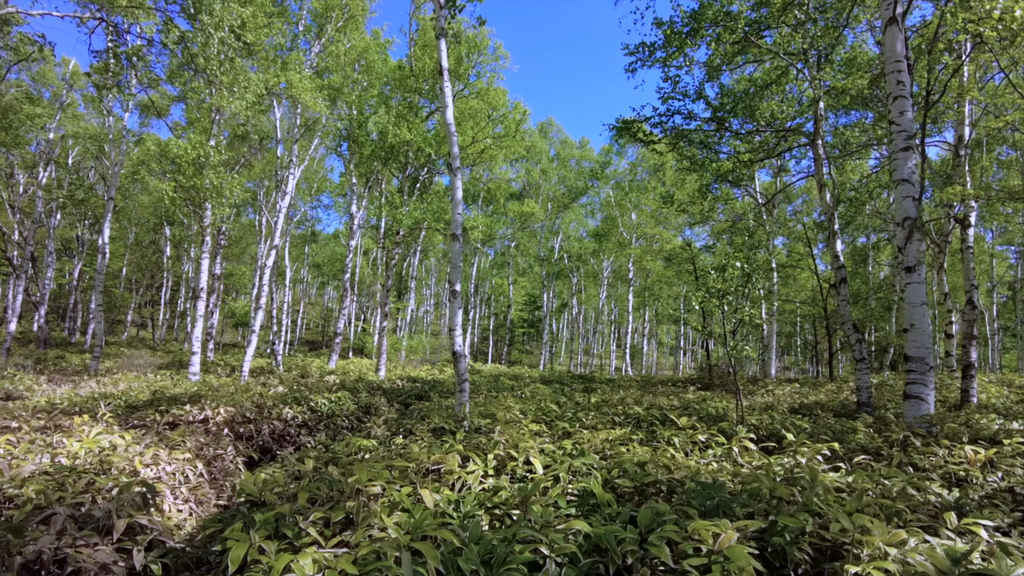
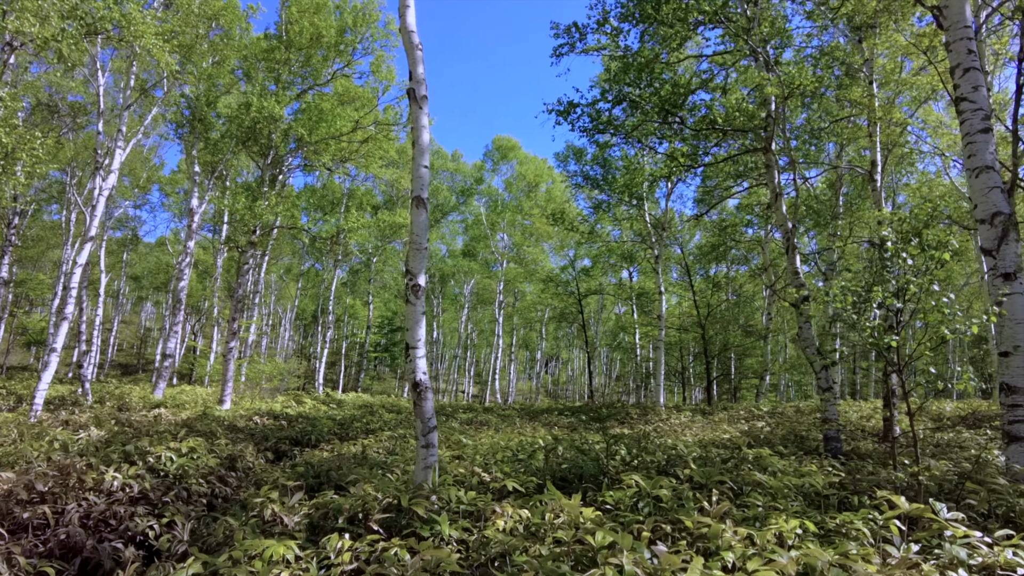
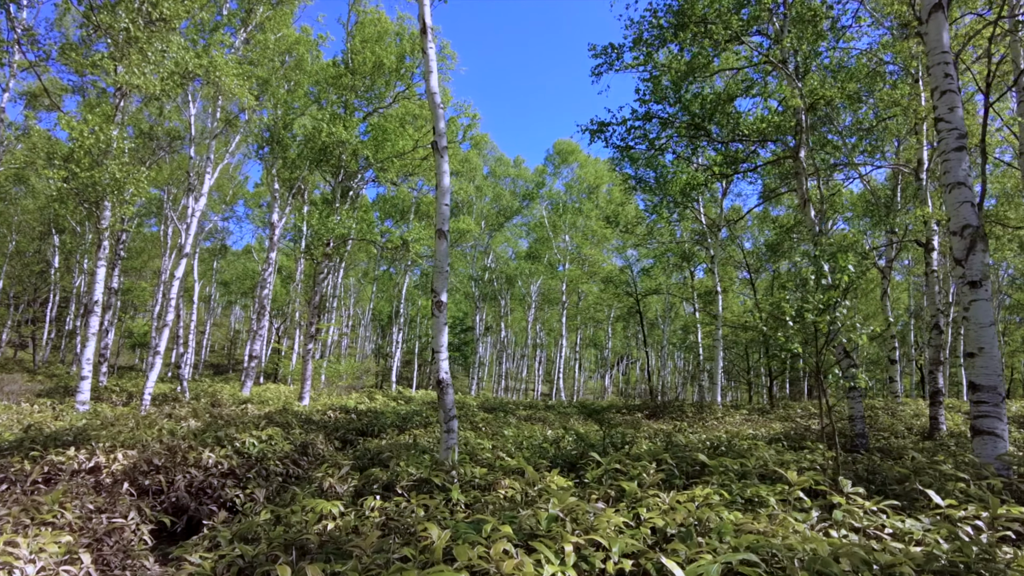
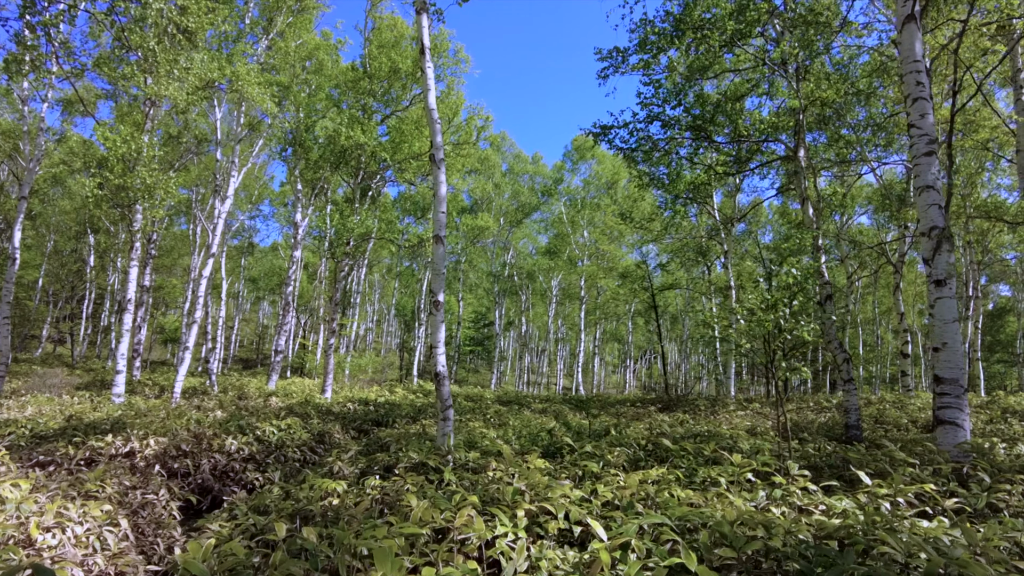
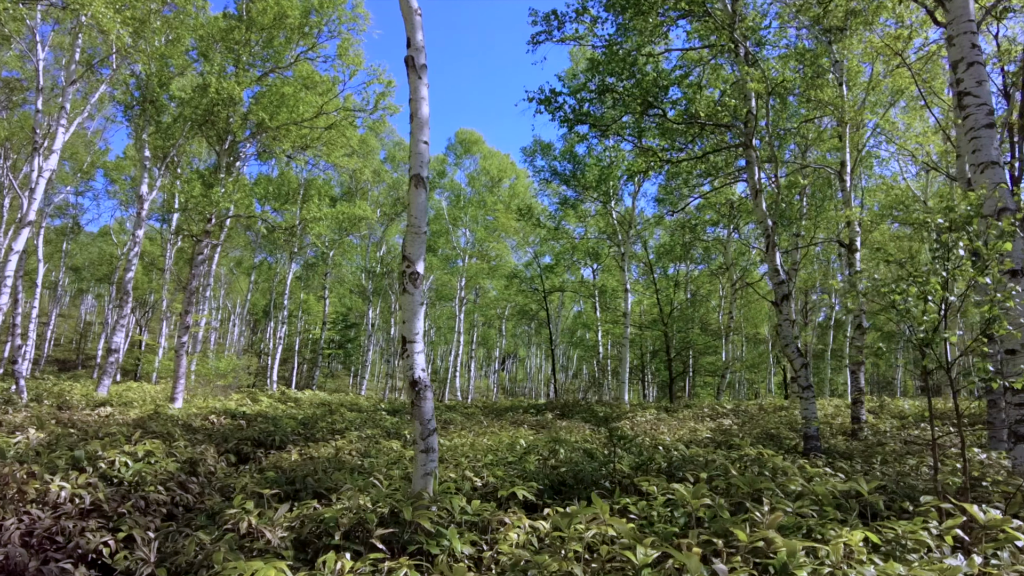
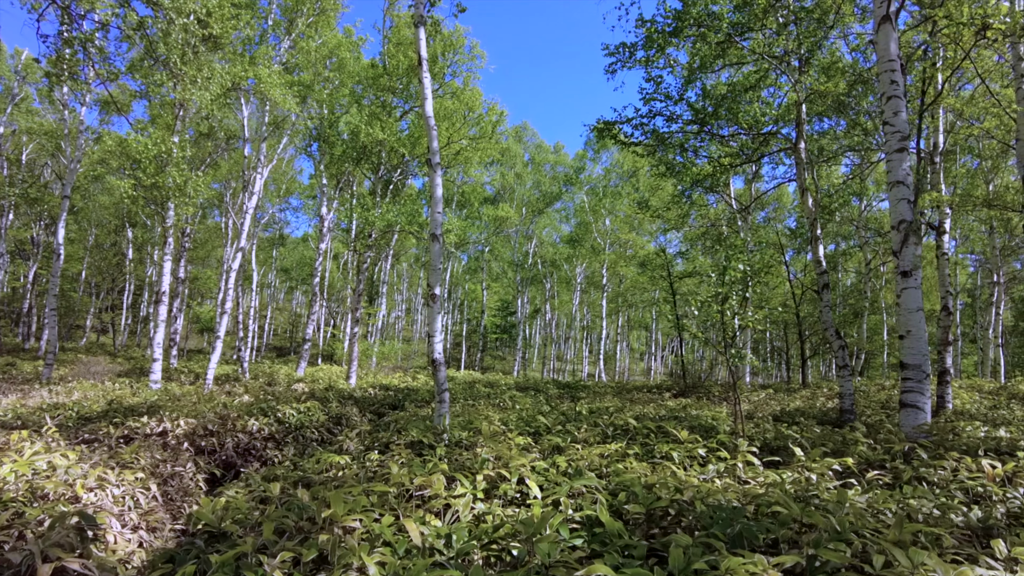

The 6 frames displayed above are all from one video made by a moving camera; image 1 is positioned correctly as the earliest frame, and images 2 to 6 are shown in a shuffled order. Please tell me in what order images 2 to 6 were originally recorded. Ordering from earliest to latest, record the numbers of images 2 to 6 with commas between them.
6, 4, 3, 2, 5
